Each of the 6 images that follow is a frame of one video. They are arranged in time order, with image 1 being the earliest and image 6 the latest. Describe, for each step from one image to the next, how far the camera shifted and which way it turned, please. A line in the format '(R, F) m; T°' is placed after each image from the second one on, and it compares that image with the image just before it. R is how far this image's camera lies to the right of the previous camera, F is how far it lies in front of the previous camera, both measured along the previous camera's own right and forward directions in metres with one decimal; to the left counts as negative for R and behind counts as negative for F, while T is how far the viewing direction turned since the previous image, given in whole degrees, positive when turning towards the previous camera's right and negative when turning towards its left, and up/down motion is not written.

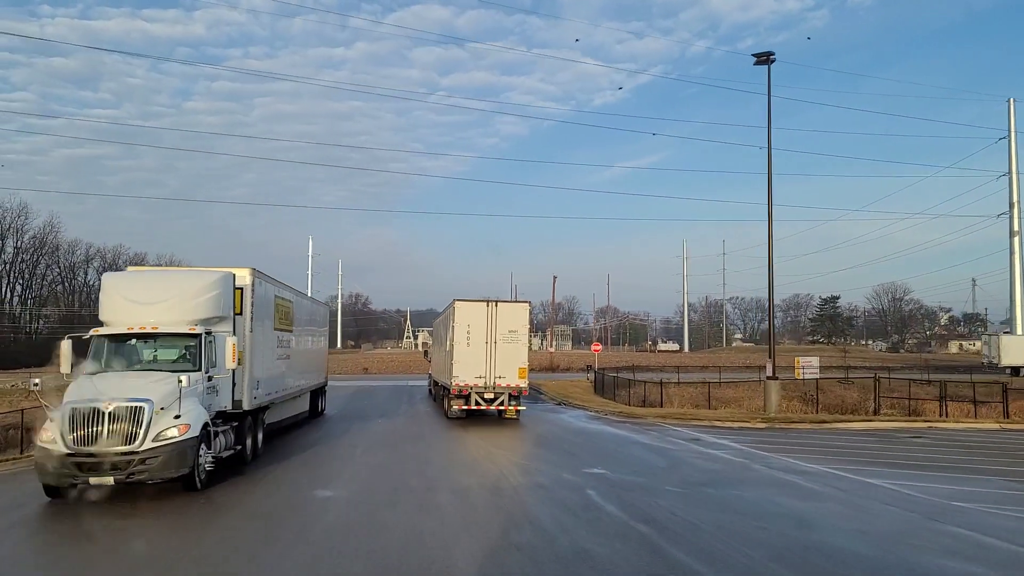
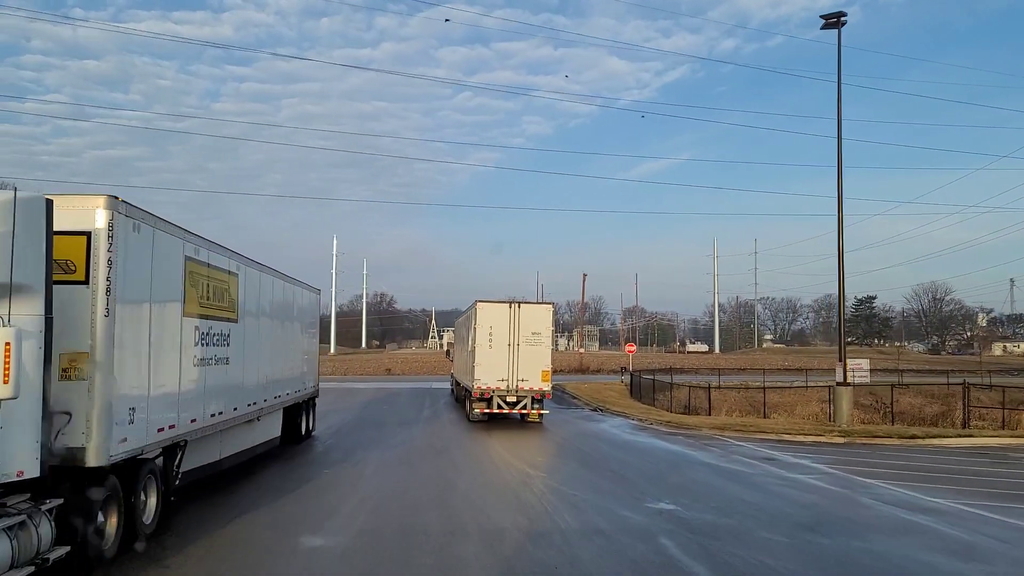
(-0.3, +2.3) m; -2°
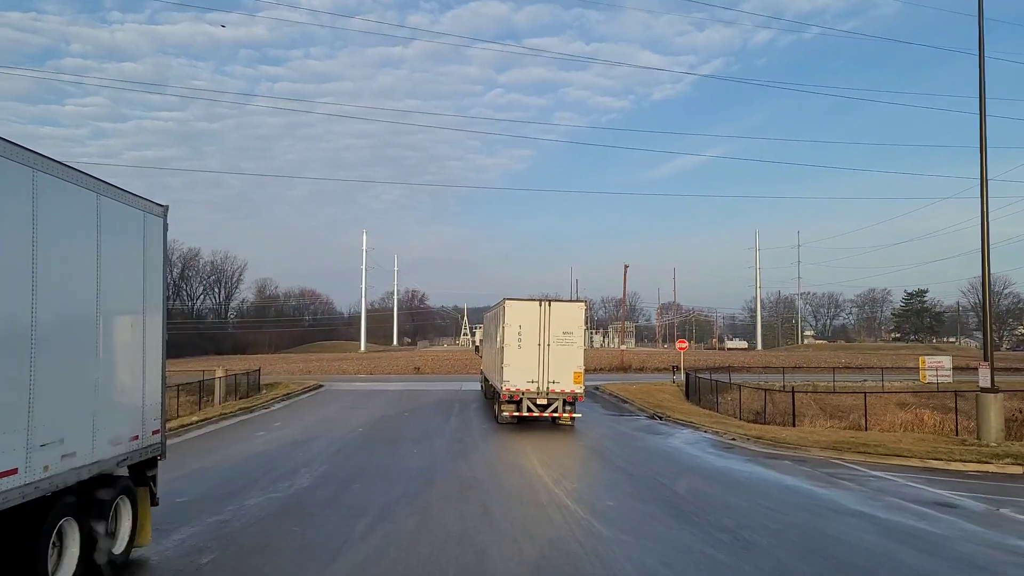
(-0.3, +3.8) m; -3°
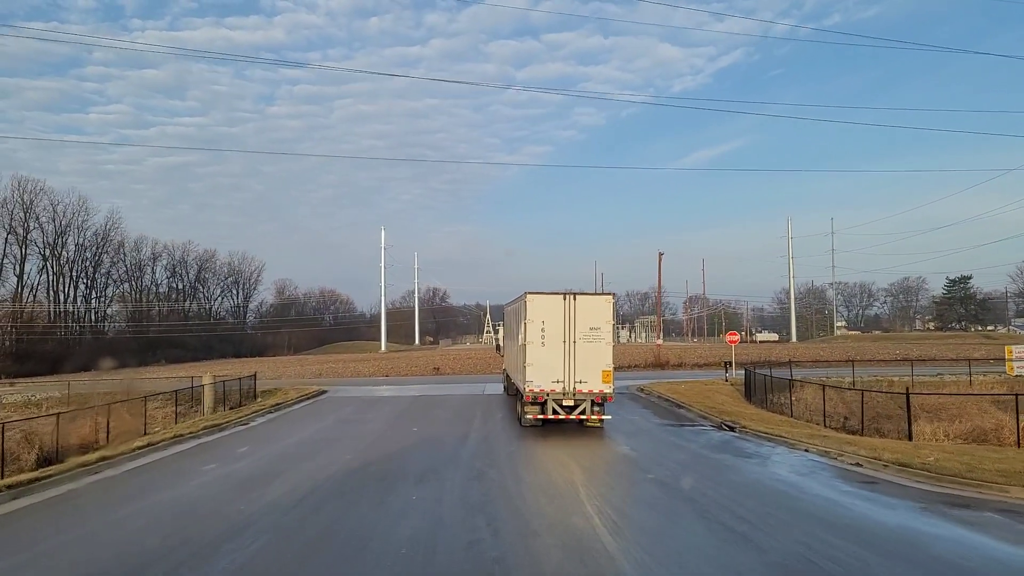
(-0.2, +4.2) m; -2°
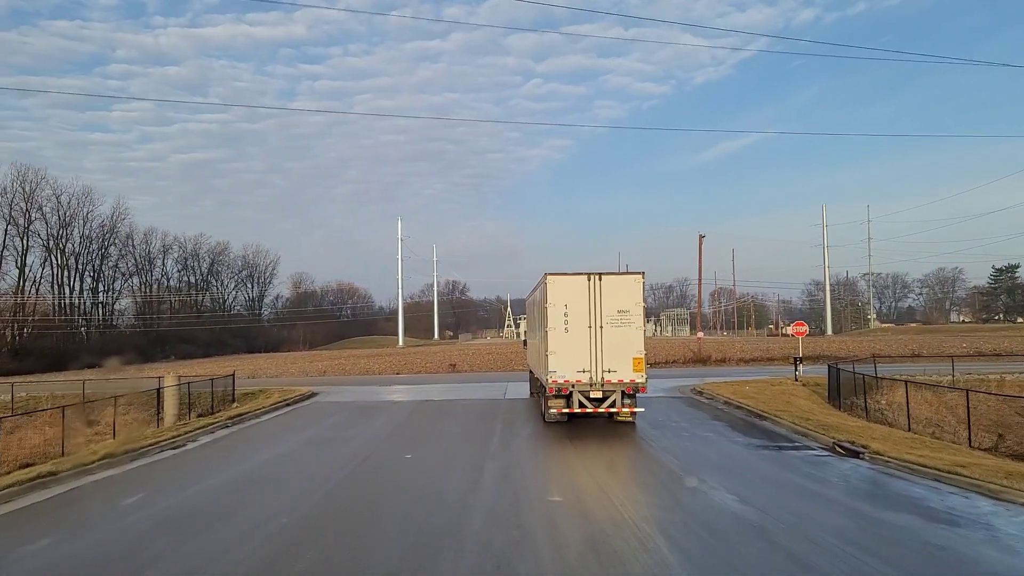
(-0.2, +5.0) m; -2°
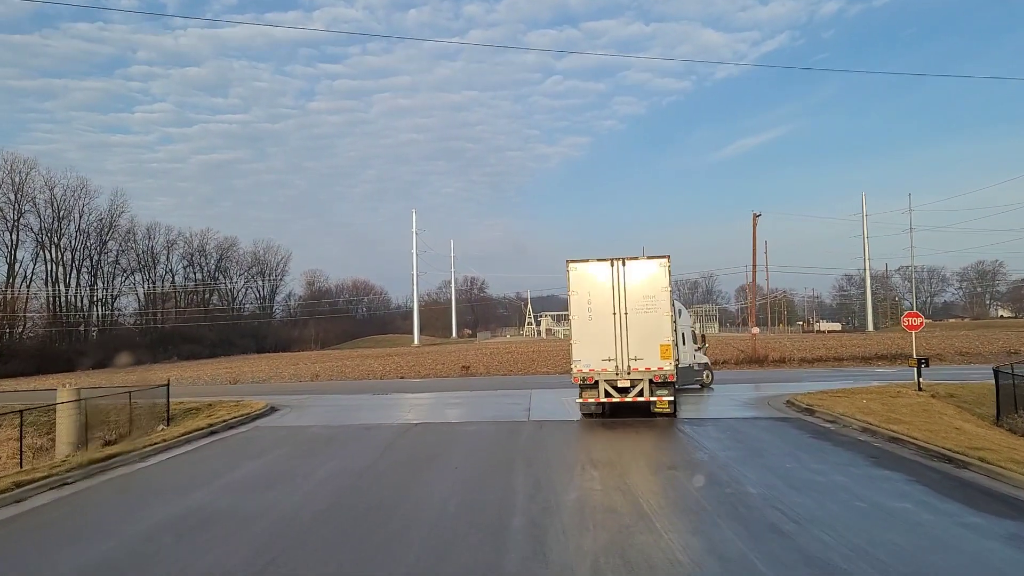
(-0.2, +6.4) m; -2°
